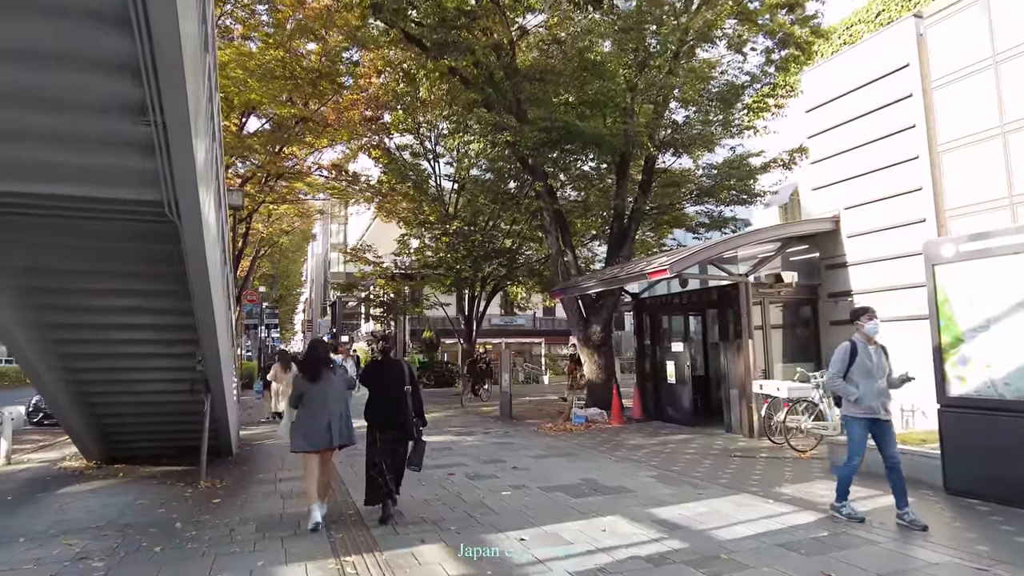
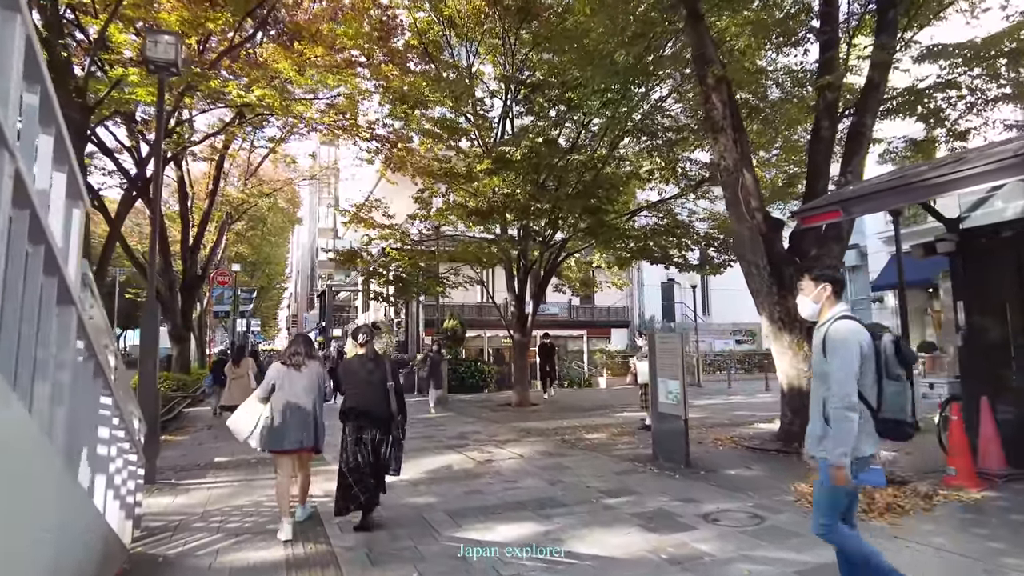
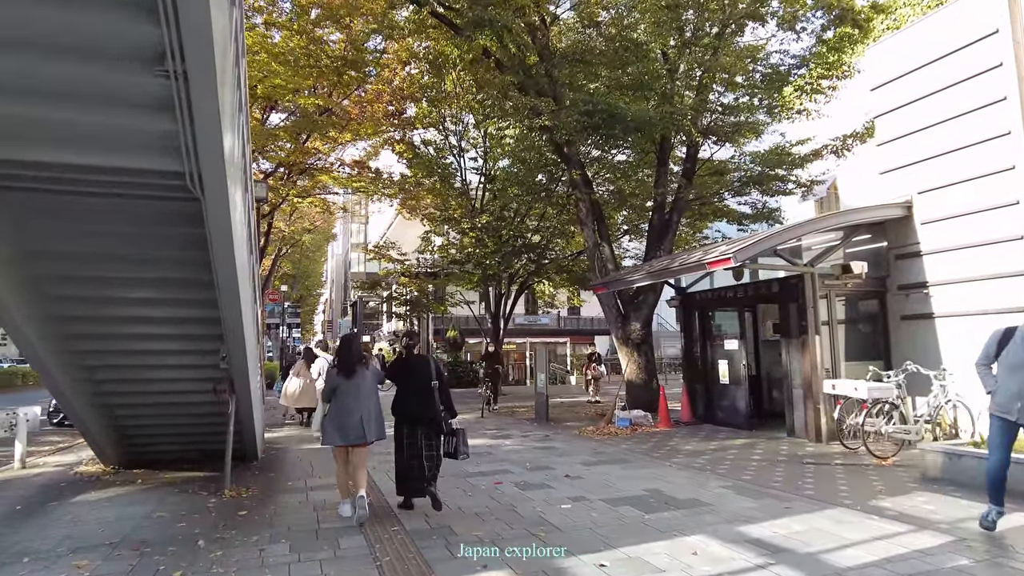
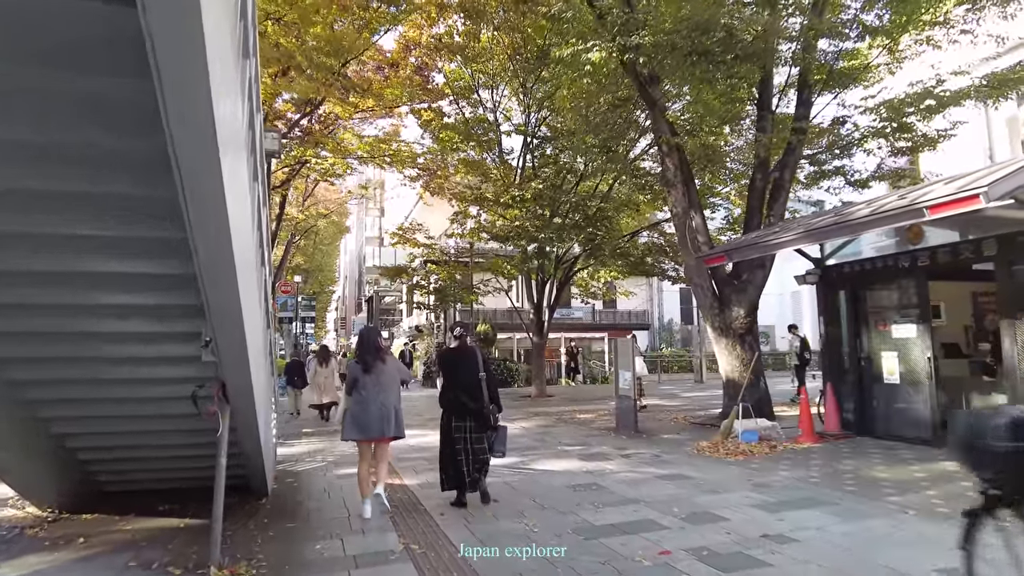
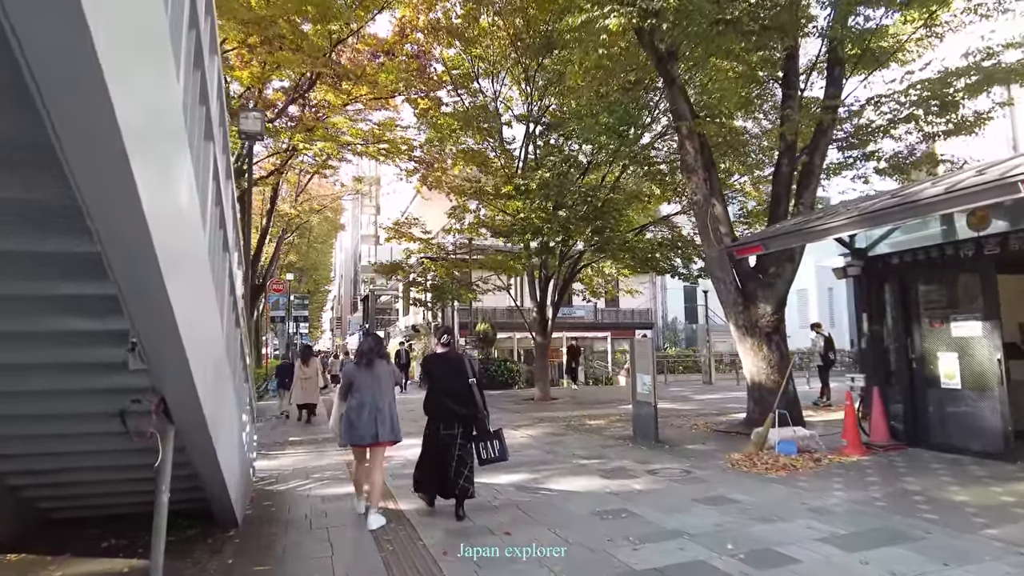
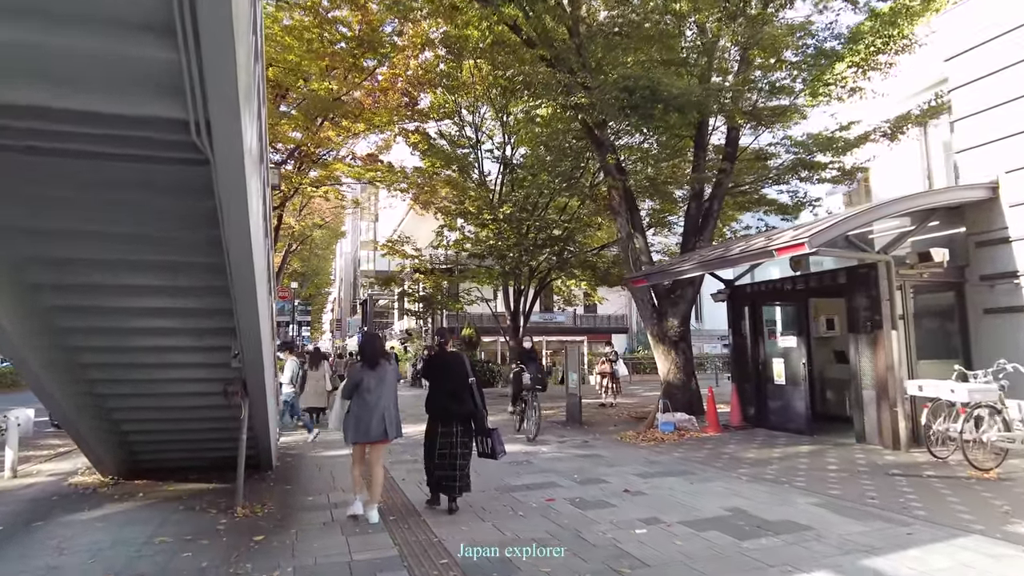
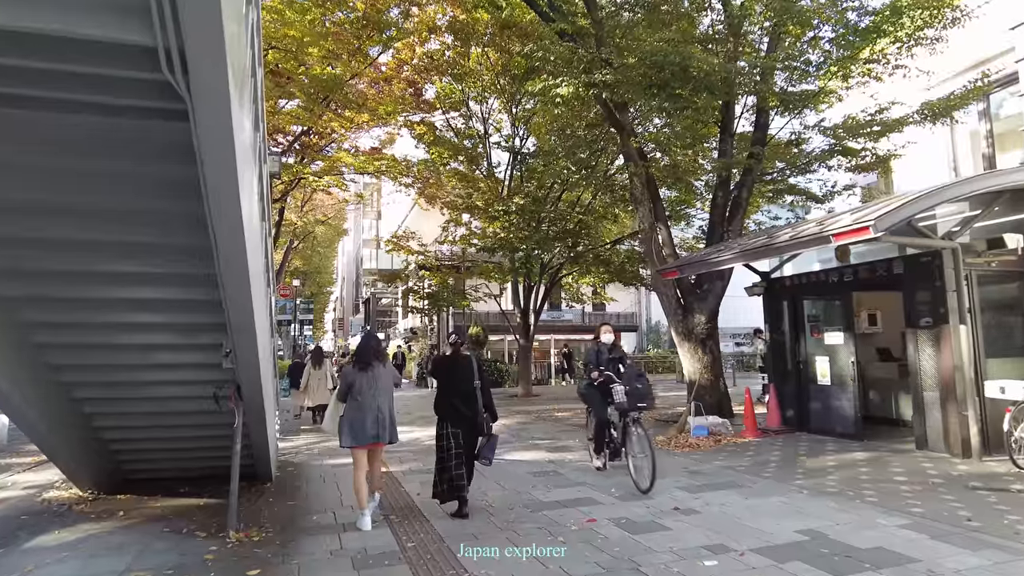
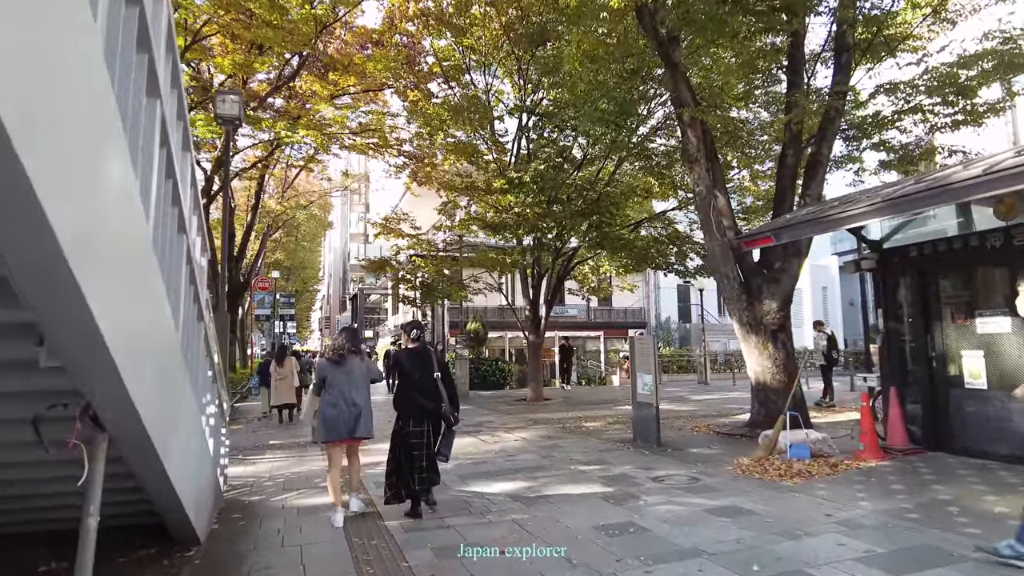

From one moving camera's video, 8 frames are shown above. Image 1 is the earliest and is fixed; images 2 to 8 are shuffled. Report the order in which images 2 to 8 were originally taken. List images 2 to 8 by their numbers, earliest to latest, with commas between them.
3, 6, 7, 4, 5, 8, 2
